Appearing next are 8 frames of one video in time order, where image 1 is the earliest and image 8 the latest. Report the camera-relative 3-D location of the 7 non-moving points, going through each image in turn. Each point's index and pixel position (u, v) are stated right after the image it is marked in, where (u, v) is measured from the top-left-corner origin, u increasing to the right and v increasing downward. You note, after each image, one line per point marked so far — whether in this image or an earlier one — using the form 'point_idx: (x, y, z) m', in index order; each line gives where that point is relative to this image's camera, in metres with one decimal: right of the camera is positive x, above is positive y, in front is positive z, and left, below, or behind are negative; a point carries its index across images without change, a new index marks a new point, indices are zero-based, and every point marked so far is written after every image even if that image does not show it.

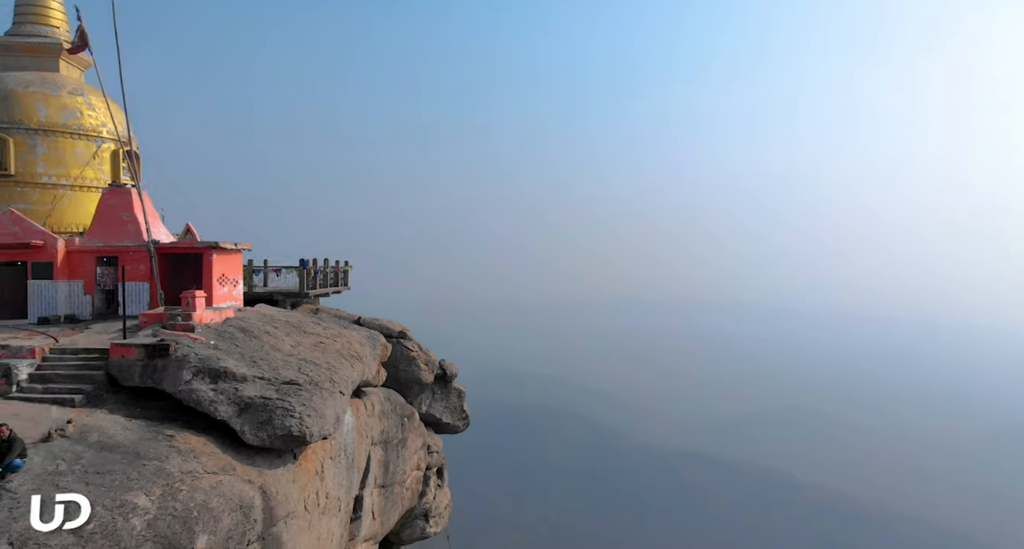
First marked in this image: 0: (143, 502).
0: (-3.4, -2.1, +5.1) m
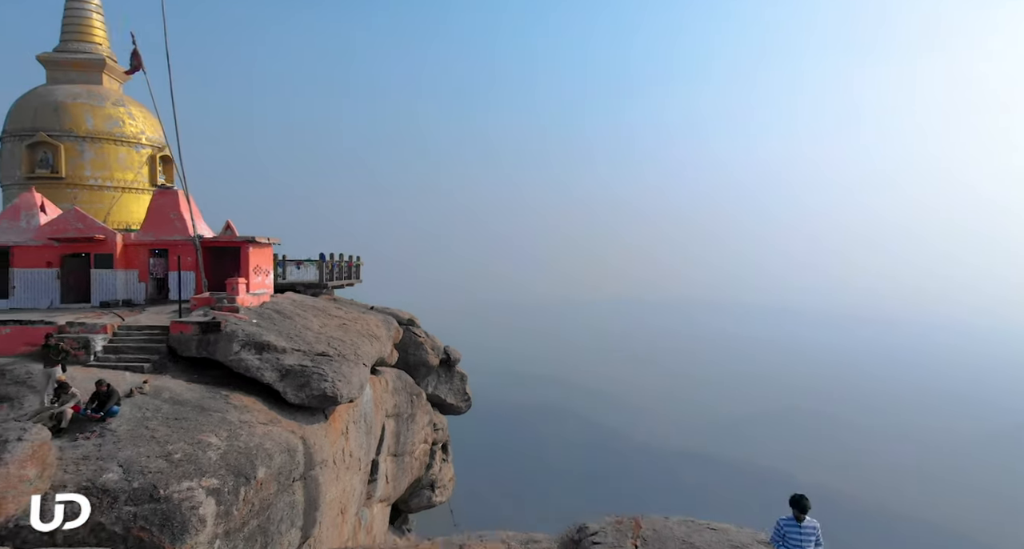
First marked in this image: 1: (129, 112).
0: (-3.5, -2.0, +6.3) m
1: (-9.2, +3.9, +12.8) m
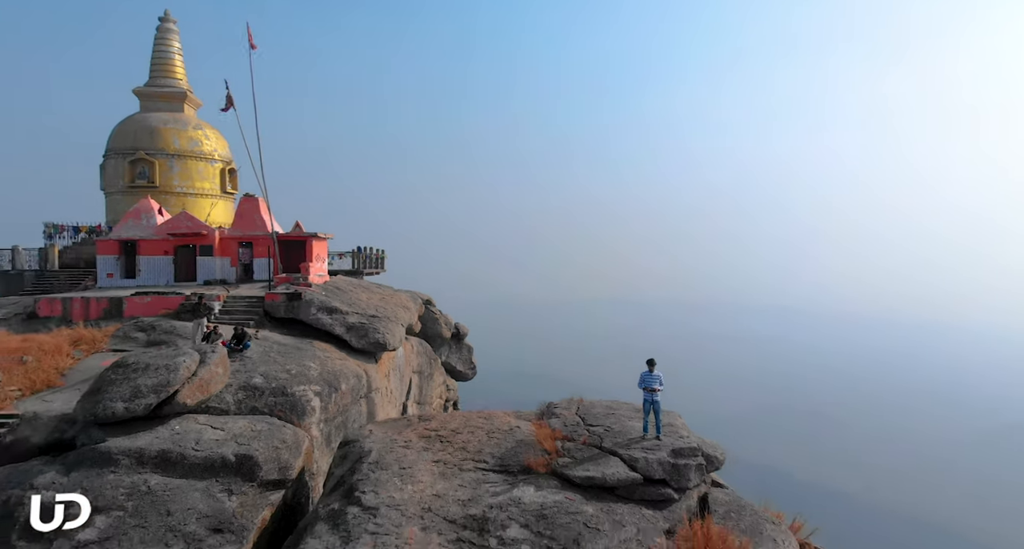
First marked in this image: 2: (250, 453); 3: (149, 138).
0: (-3.6, -1.6, +9.6) m
1: (-9.3, +4.3, +16.0) m
2: (-3.4, -2.3, +7.0) m
3: (-10.5, +4.0, +15.3) m
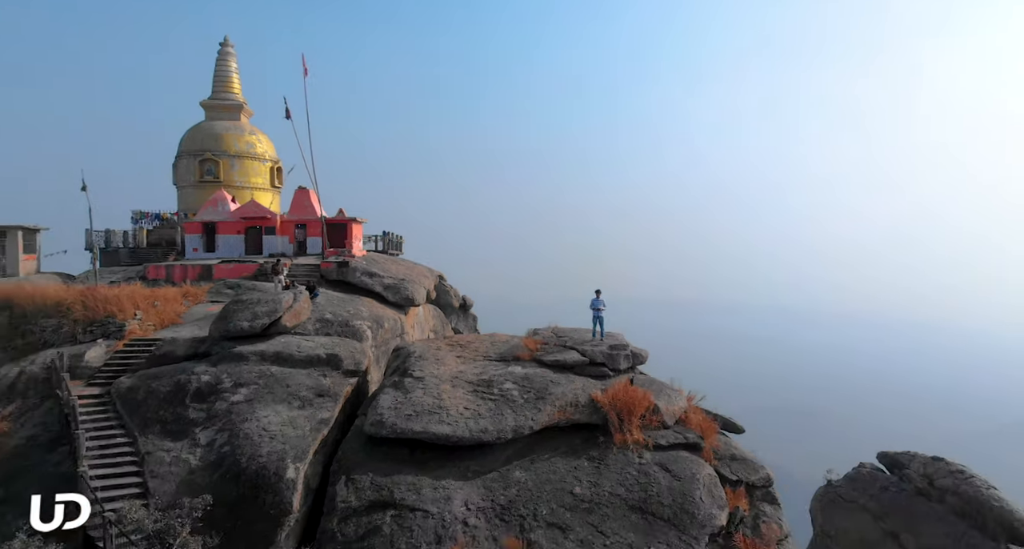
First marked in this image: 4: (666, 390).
0: (-3.6, -0.9, +13.1) m
1: (-9.4, +5.0, +19.6) m
2: (-3.5, -1.6, +10.5) m
3: (-10.6, +4.8, +18.8) m
4: (+2.7, -2.1, +9.6) m
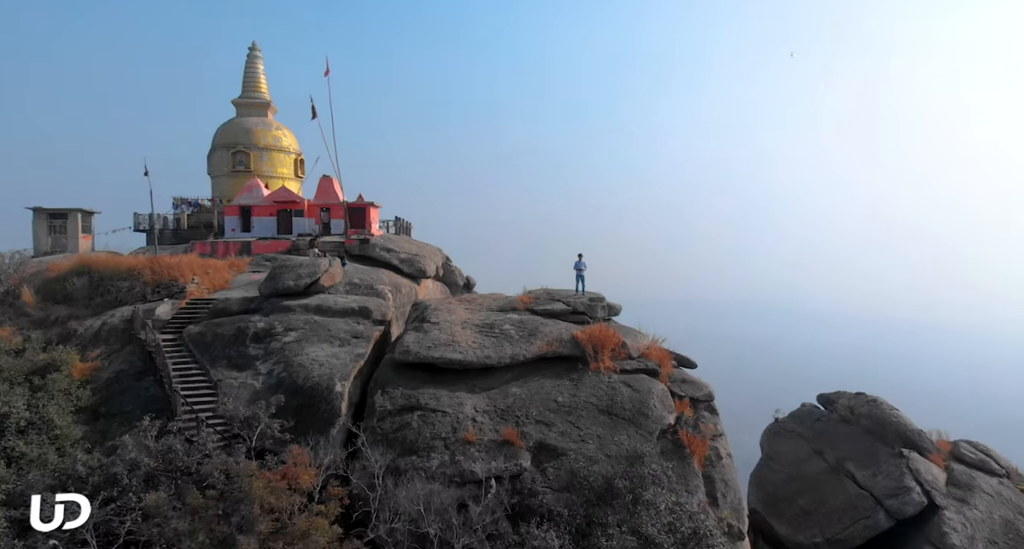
0: (-3.7, -0.1, +15.4) m
1: (-9.4, +5.8, +21.8) m
2: (-3.5, -0.8, +12.8) m
3: (-10.6, +5.6, +21.1) m
4: (+2.7, -1.3, +11.9) m
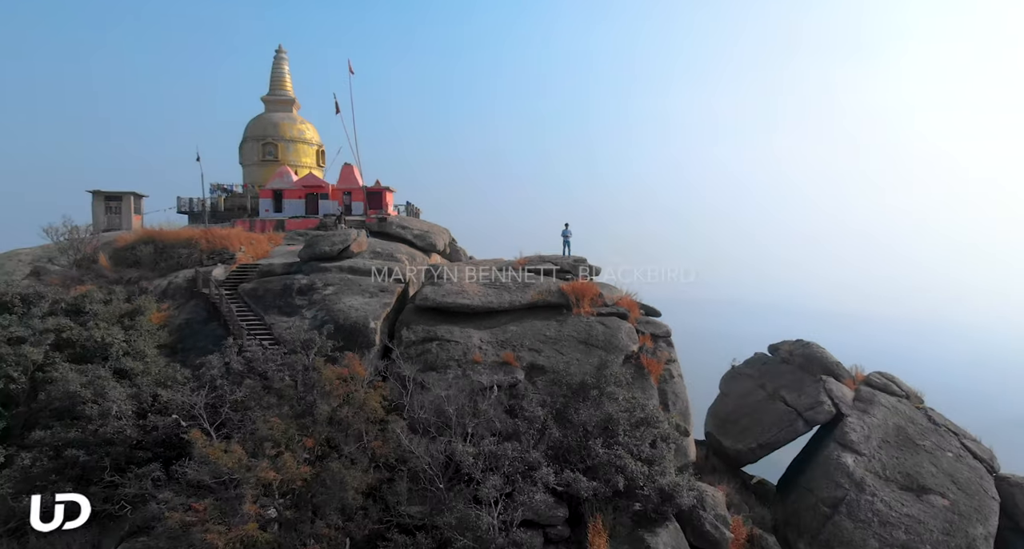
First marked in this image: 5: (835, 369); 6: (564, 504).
0: (-3.7, +0.9, +18.0) m
1: (-9.5, +6.8, +24.5) m
2: (-3.6, +0.2, +15.4) m
3: (-10.7, +6.6, +23.7) m
4: (+2.6, -0.3, +14.6) m
5: (+8.3, -2.4, +13.7) m
6: (+0.9, -4.1, +9.3) m
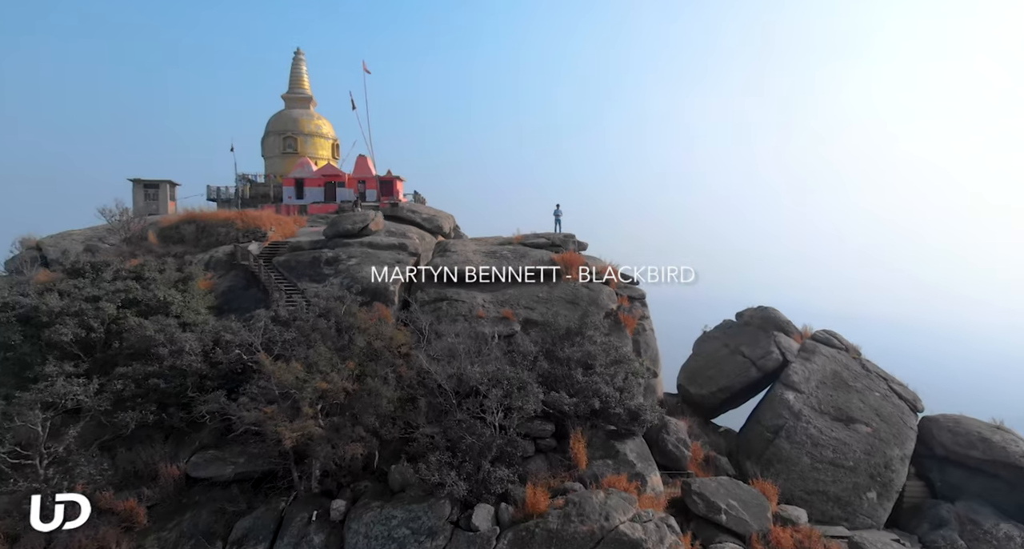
0: (-3.8, +1.7, +20.3) m
1: (-9.5, +7.7, +26.7) m
2: (-3.6, +1.0, +17.7) m
3: (-10.7, +7.4, +26.0) m
4: (+2.6, +0.5, +16.9) m
5: (+8.2, -1.6, +15.9) m
6: (+0.9, -3.2, +11.6) m
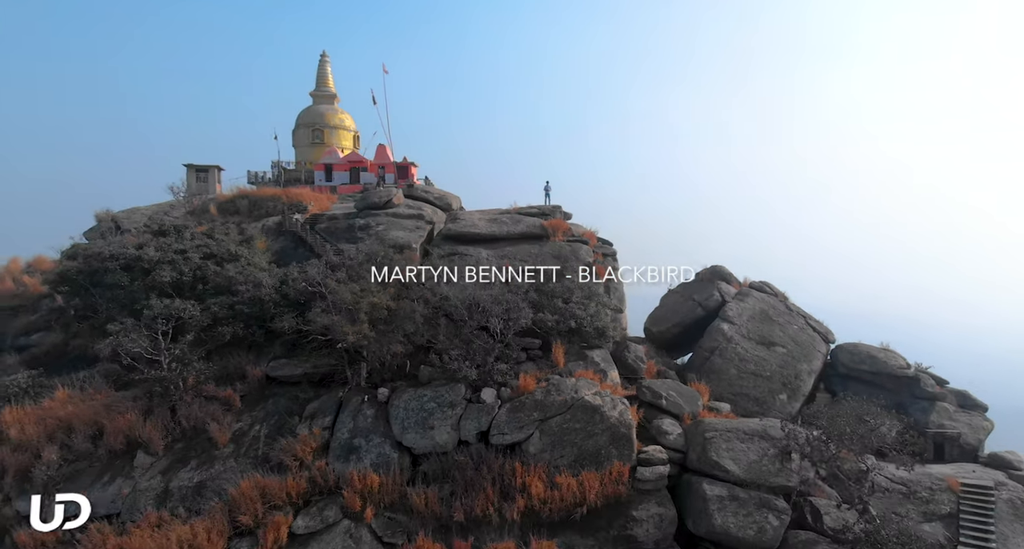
0: (-3.9, +3.2, +24.3) m
1: (-9.6, +9.1, +30.7) m
2: (-3.7, +2.5, +21.7) m
3: (-10.8, +8.9, +30.0) m
4: (+2.5, +2.0, +20.8) m
5: (+8.2, -0.1, +19.9) m
6: (+0.8, -1.8, +15.6) m
